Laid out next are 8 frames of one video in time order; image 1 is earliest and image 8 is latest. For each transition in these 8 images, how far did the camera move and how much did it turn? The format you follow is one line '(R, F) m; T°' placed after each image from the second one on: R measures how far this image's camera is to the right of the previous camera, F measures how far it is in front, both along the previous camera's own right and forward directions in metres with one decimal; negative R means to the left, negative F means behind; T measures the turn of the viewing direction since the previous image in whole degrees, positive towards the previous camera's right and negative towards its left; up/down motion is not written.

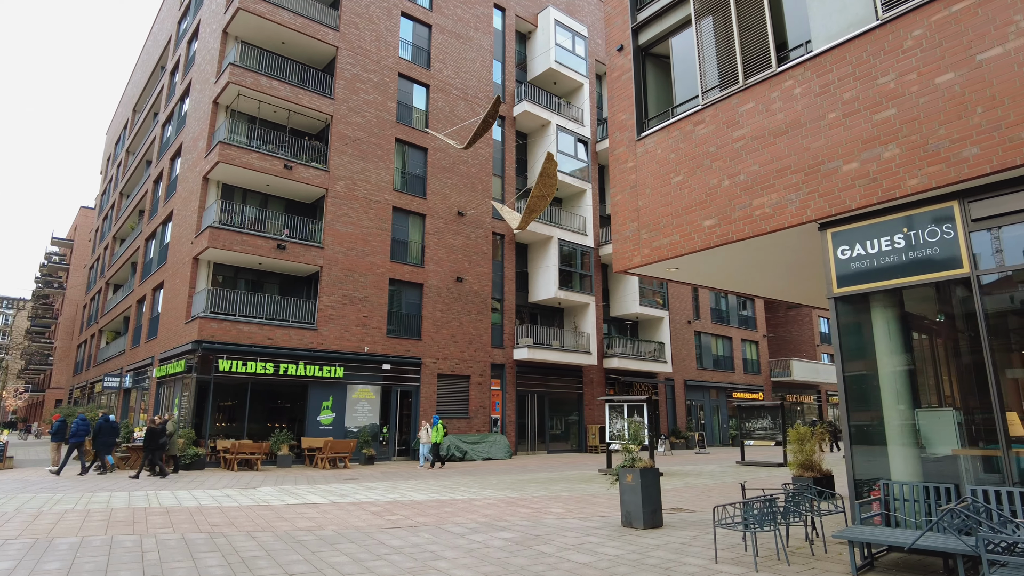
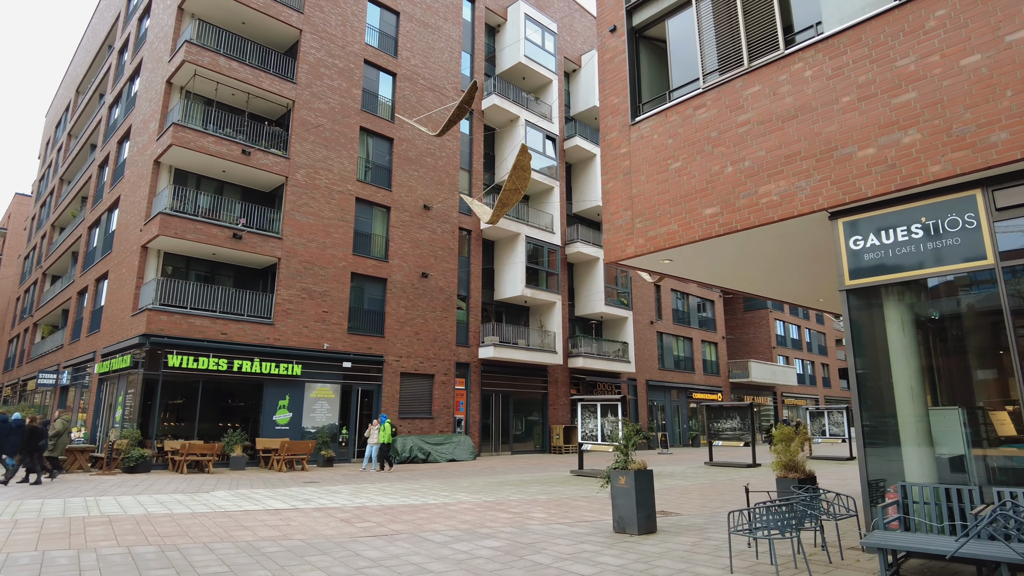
(-0.4, +0.6) m; +4°
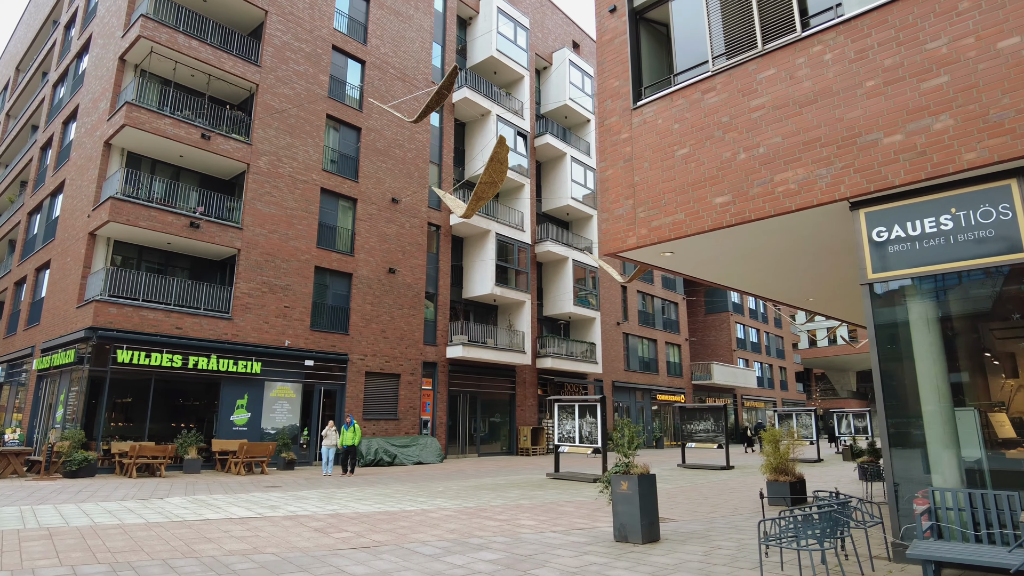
(-0.4, +0.6) m; +4°
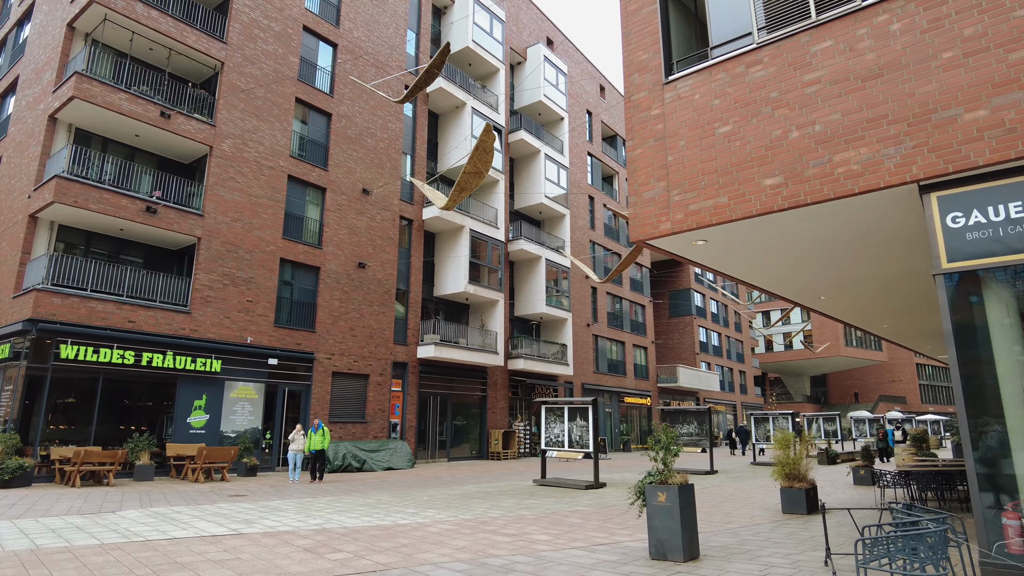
(-0.8, +0.9) m; +4°
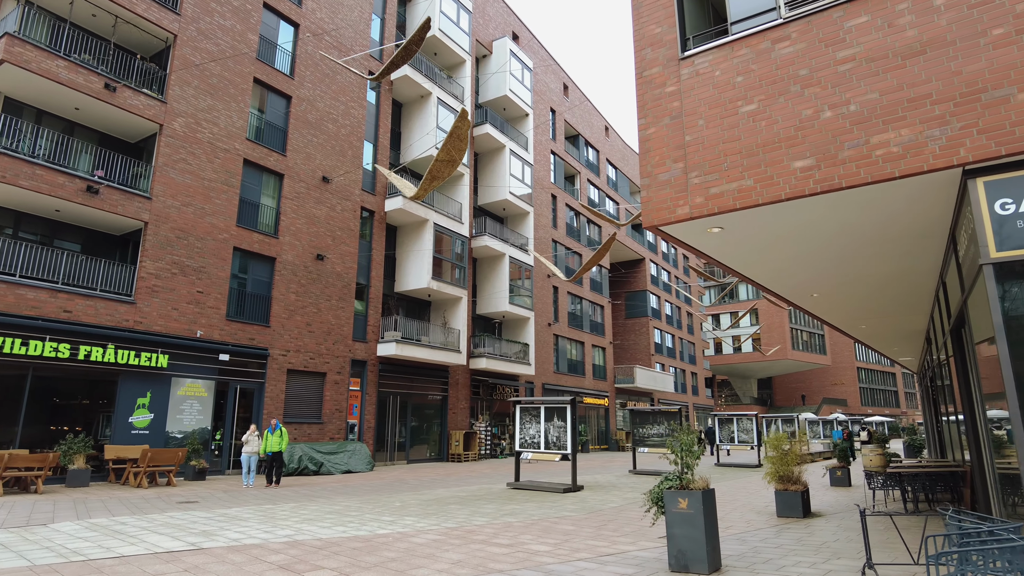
(-0.6, +0.7) m; +4°
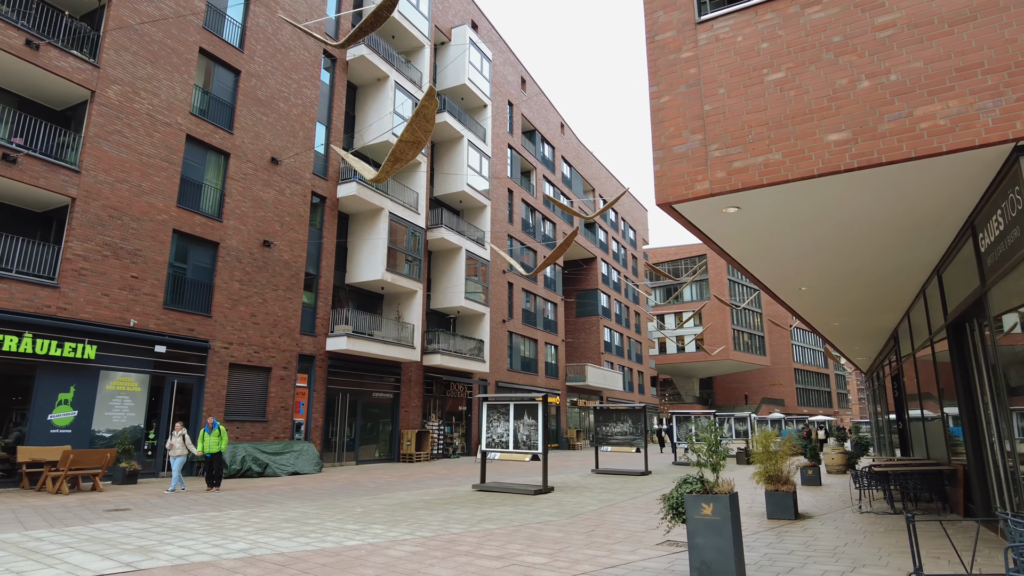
(-0.5, +0.8) m; +5°
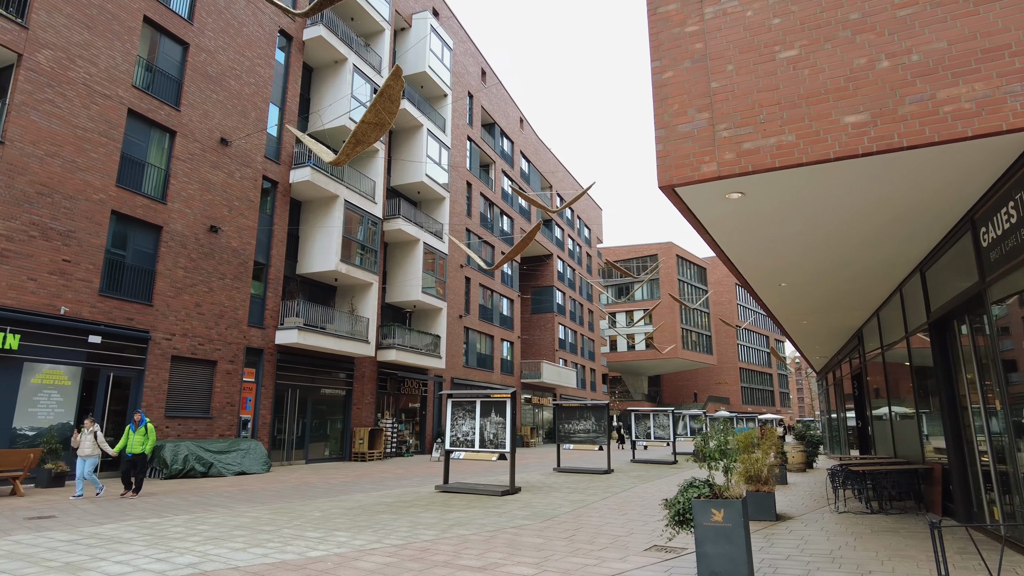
(-0.4, +0.6) m; +4°
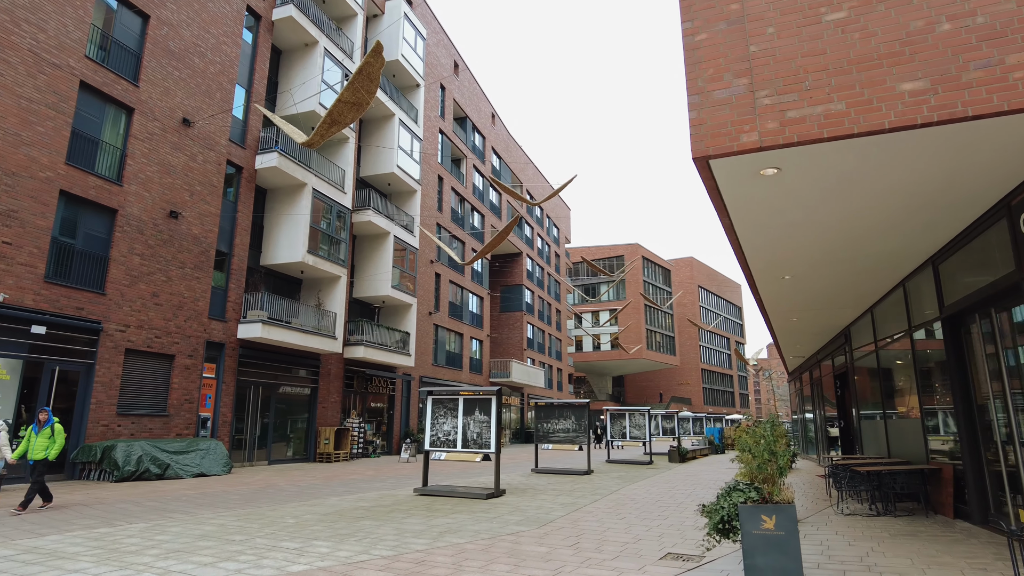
(-0.4, +0.7) m; +3°
